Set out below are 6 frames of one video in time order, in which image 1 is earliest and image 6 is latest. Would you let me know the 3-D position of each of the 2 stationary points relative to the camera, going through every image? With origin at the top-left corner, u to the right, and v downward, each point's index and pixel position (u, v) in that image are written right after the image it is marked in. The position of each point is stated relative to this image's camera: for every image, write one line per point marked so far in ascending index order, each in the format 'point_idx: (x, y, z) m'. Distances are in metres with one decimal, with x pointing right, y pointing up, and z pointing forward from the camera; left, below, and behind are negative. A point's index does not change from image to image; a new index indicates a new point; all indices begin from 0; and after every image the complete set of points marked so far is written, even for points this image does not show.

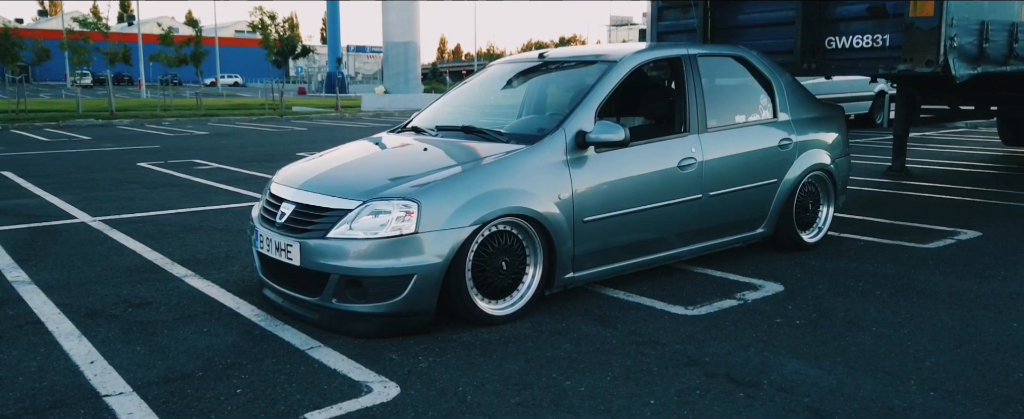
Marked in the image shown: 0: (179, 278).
0: (-2.3, -0.5, +5.6) m
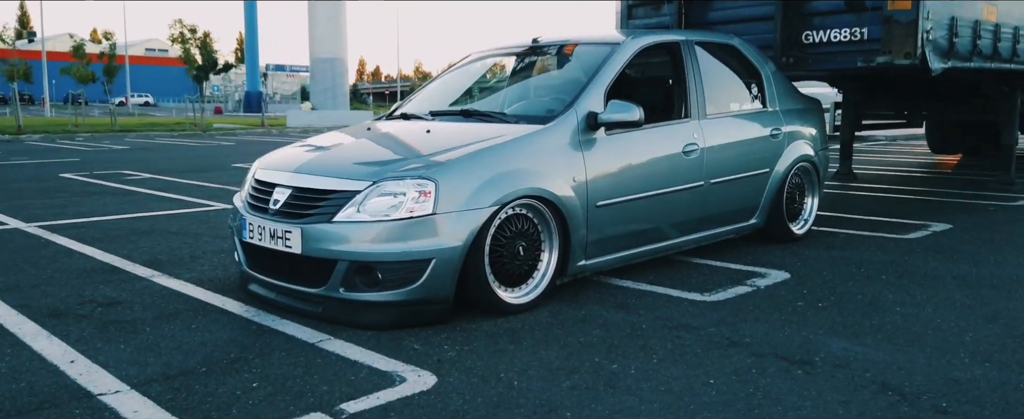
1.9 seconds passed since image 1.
0: (-2.4, -0.4, +5.1) m
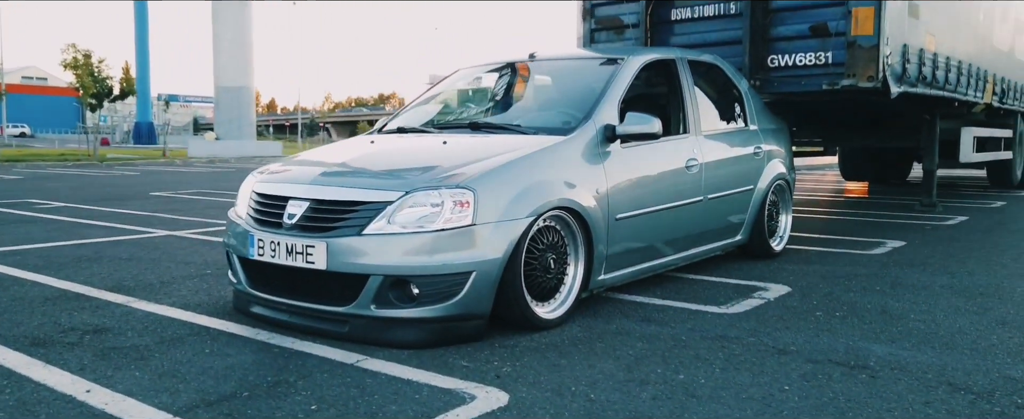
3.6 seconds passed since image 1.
0: (-2.3, -0.5, +4.7) m
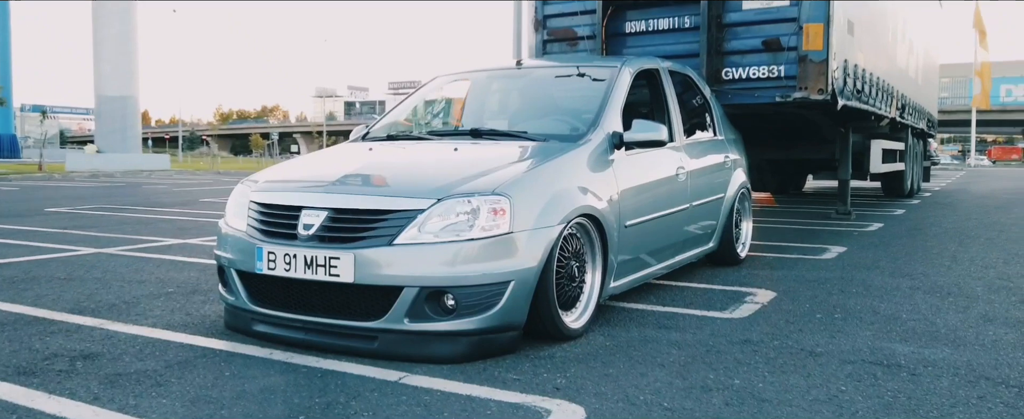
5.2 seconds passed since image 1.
0: (-2.2, -0.6, +4.2) m
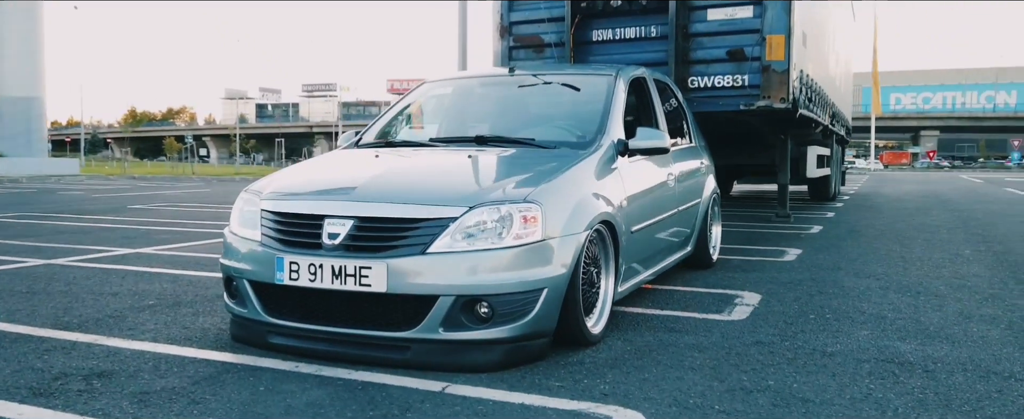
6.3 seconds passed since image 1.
0: (-2.1, -0.7, +4.0) m
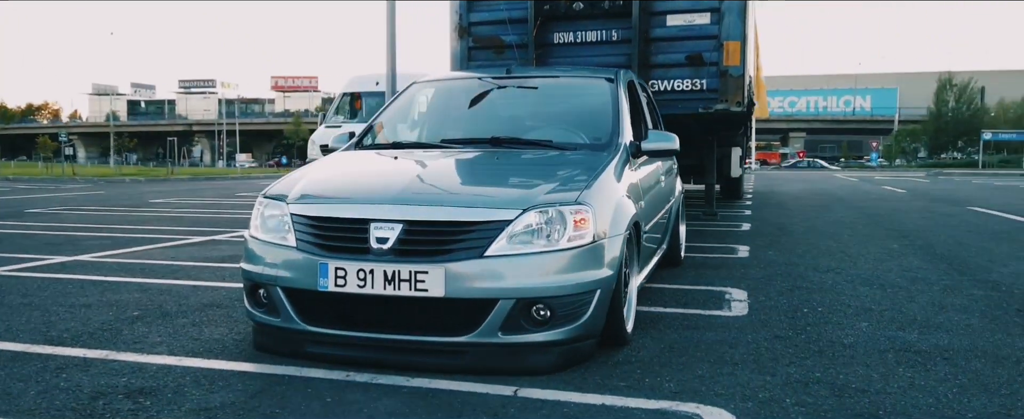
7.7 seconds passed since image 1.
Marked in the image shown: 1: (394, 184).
0: (-1.9, -0.7, +3.8) m
1: (-0.6, +0.1, +3.9) m
